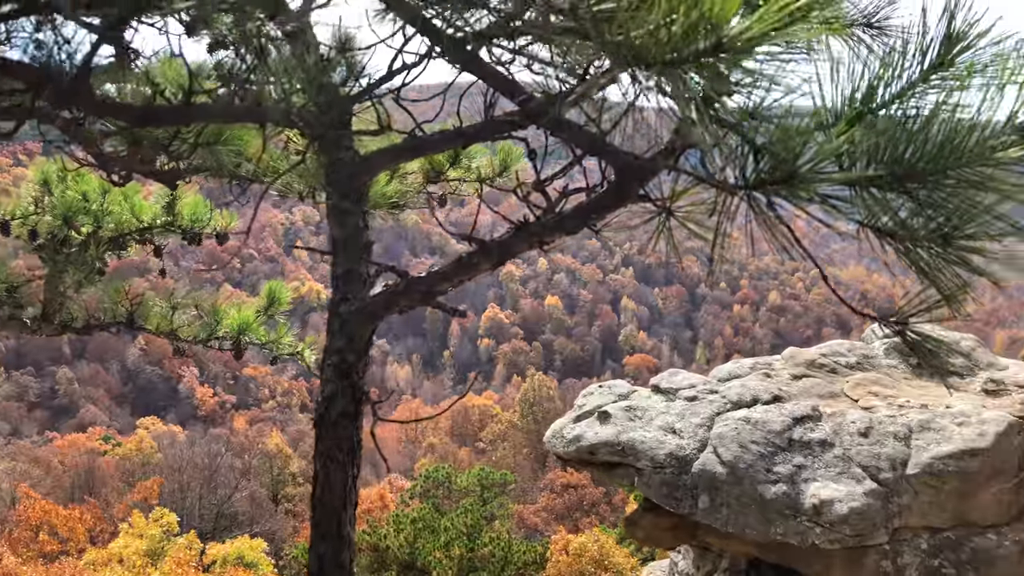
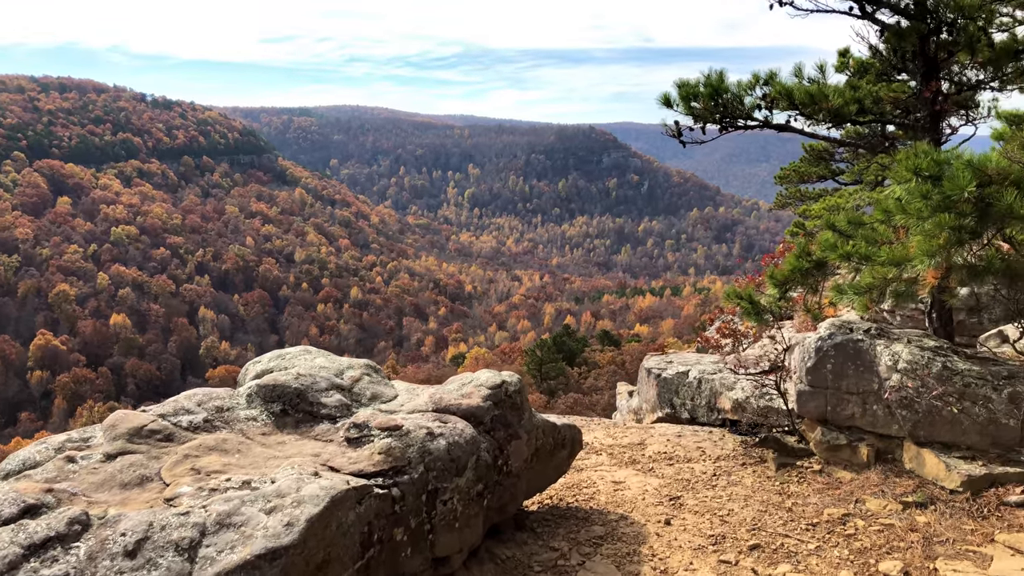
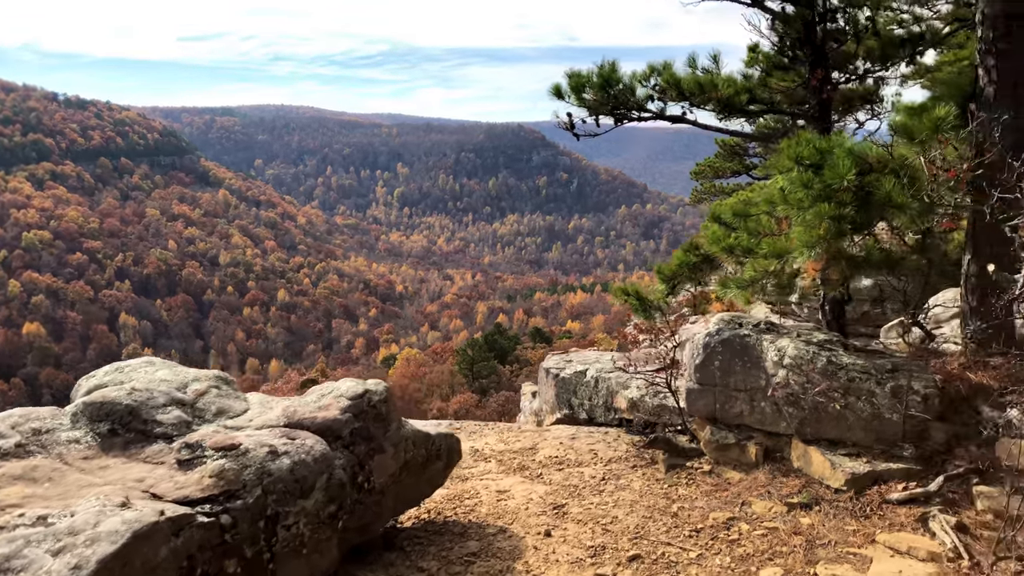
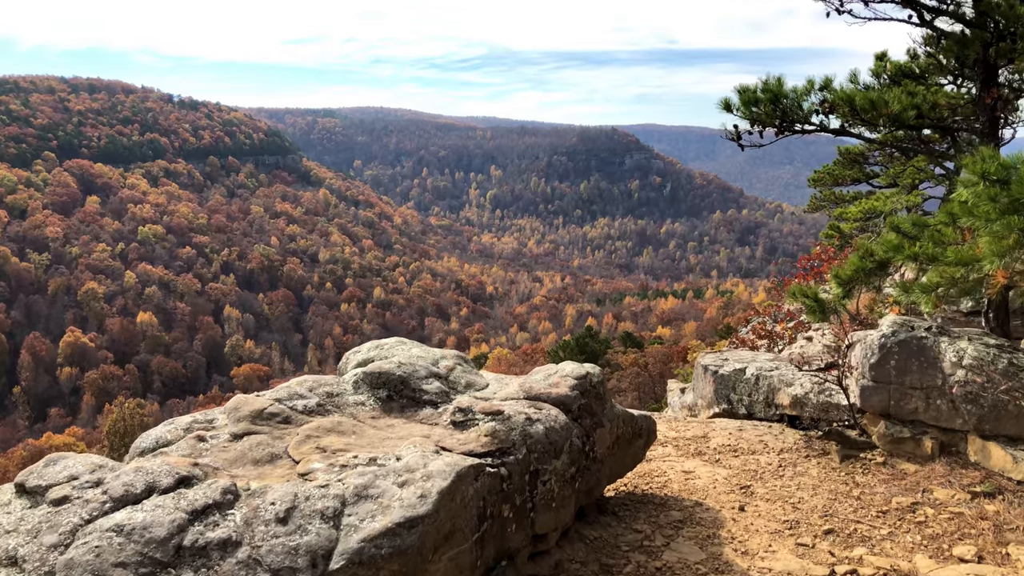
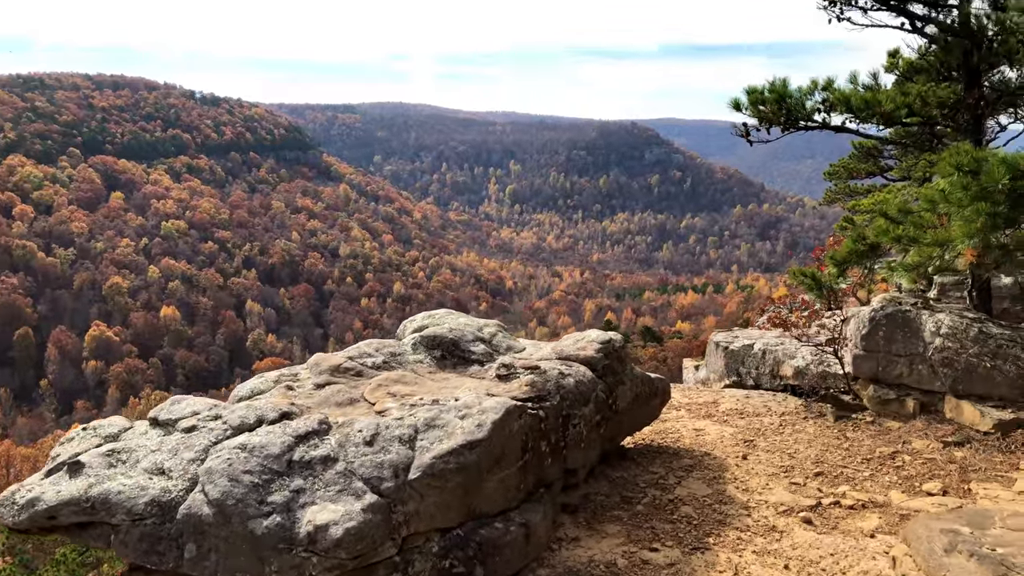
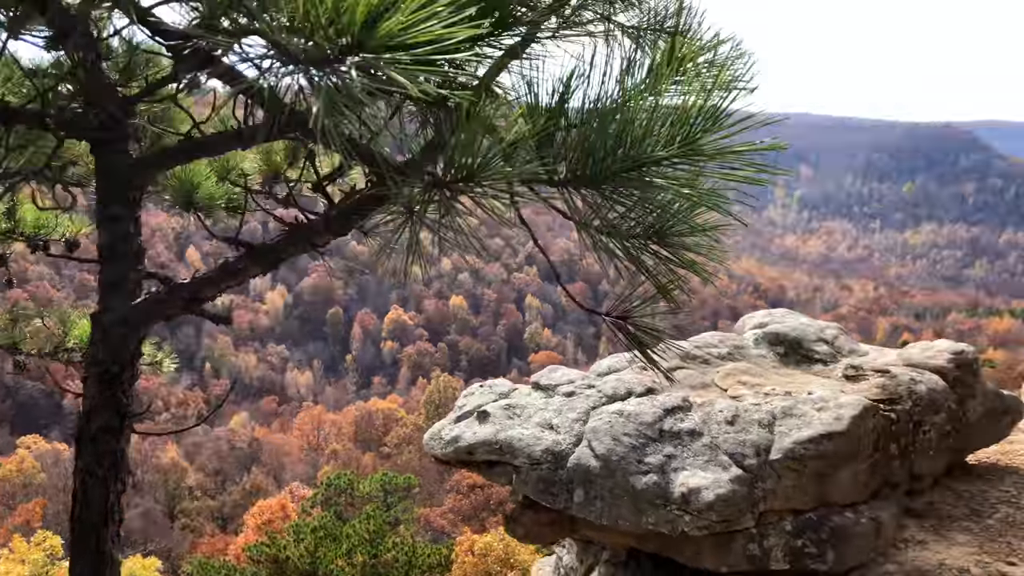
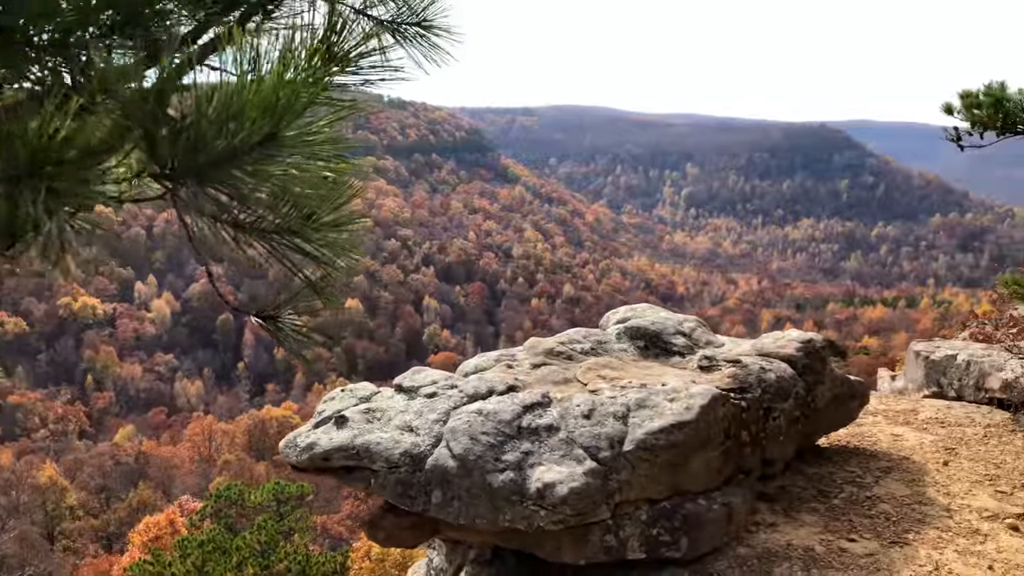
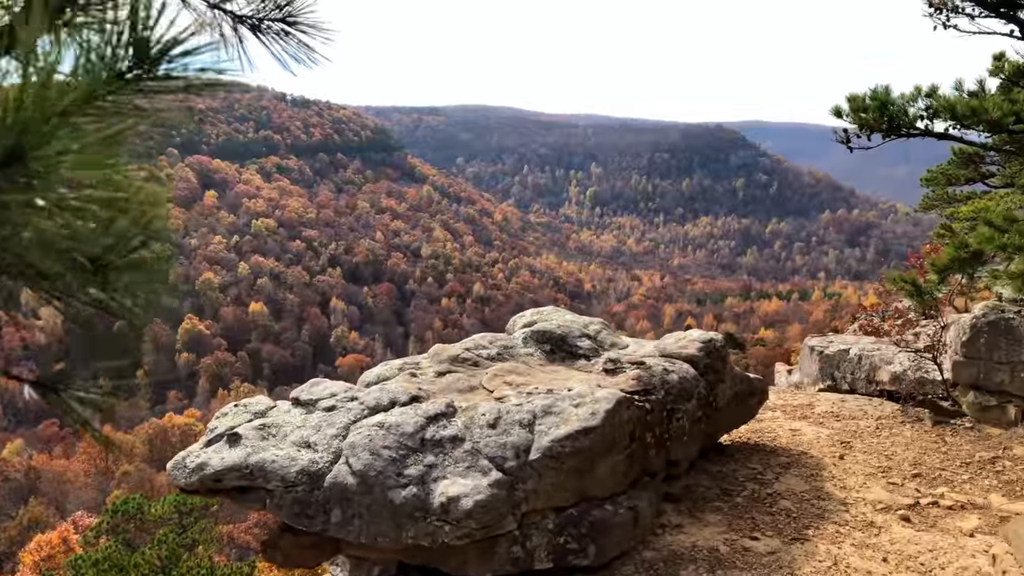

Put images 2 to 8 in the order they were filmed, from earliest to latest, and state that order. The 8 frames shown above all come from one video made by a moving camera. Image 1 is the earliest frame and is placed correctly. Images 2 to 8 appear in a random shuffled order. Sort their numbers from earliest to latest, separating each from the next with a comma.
6, 7, 8, 5, 4, 2, 3
